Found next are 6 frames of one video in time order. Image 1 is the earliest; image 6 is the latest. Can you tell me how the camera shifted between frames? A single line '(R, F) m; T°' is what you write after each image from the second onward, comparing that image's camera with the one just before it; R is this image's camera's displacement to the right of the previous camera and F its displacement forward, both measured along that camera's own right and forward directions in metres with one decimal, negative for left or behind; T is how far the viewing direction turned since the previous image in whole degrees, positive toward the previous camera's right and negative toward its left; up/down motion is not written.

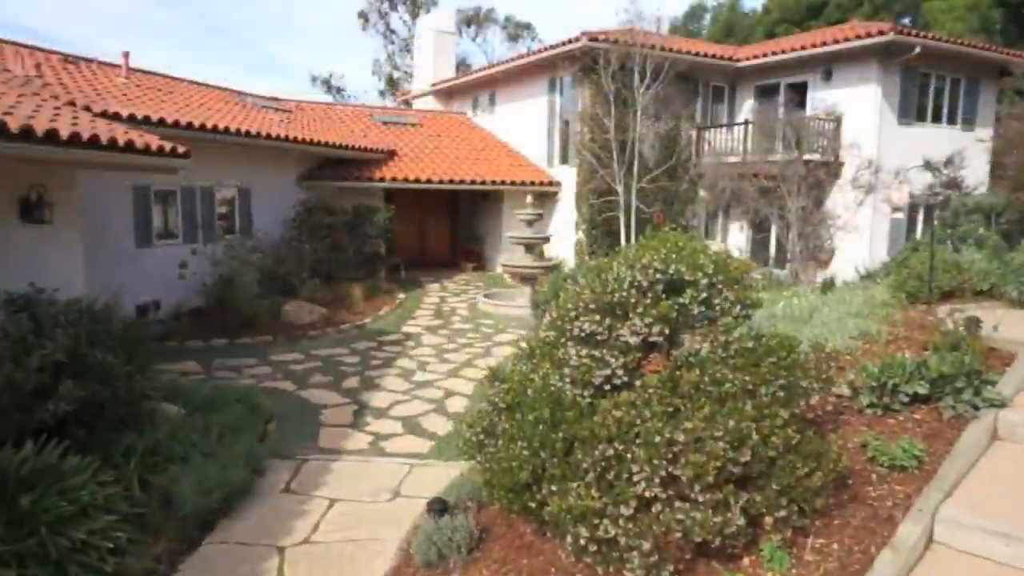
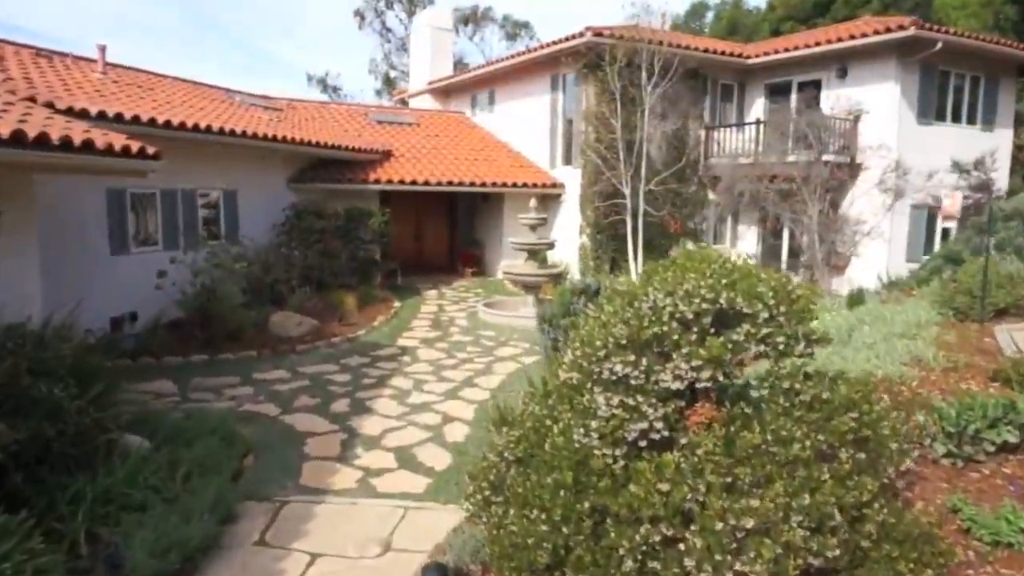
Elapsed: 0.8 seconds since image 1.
(-0.1, +0.7) m; 0°
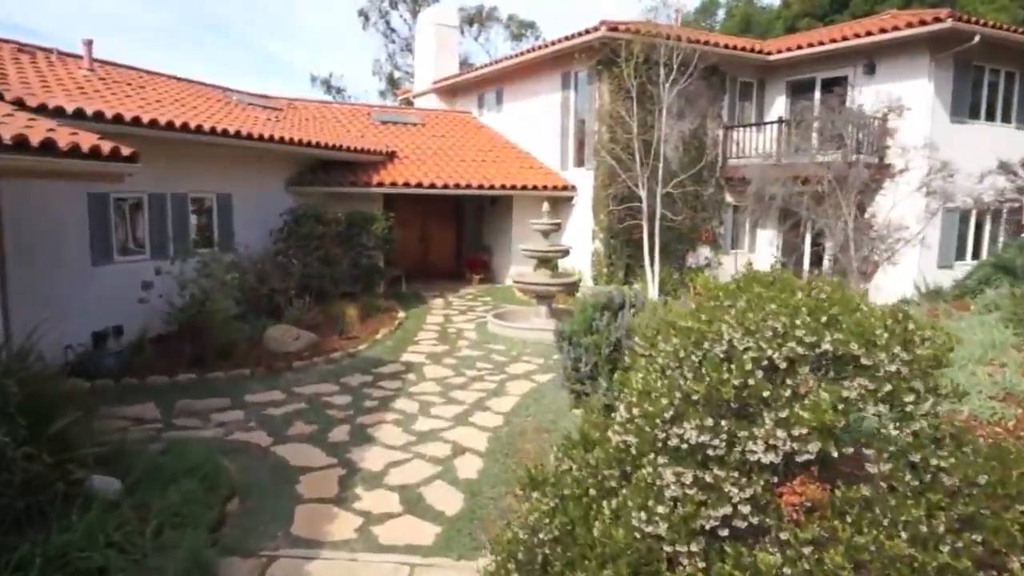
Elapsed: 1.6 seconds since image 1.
(-0.1, +0.7) m; 0°
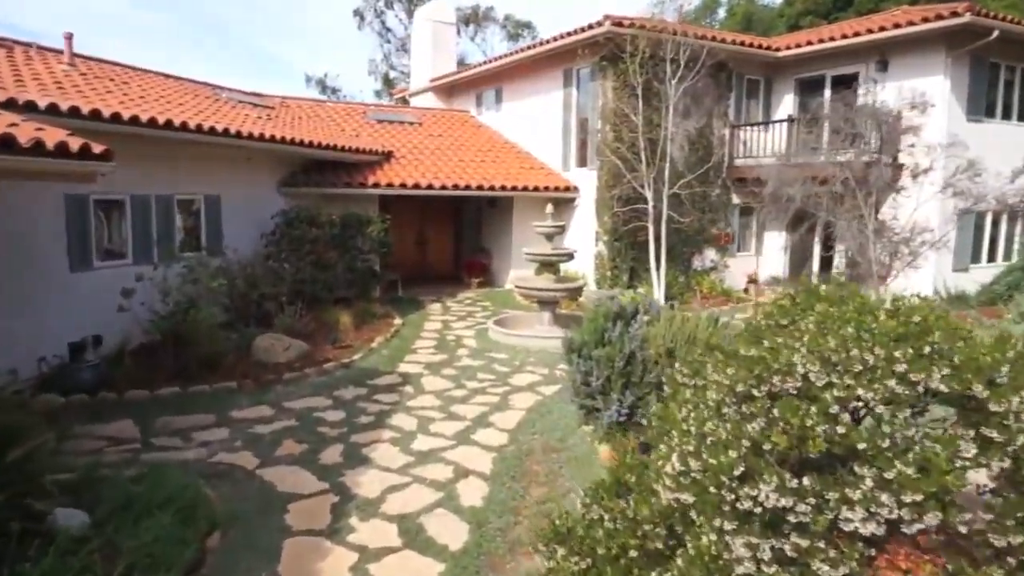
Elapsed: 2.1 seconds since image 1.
(-0.1, +0.5) m; 0°
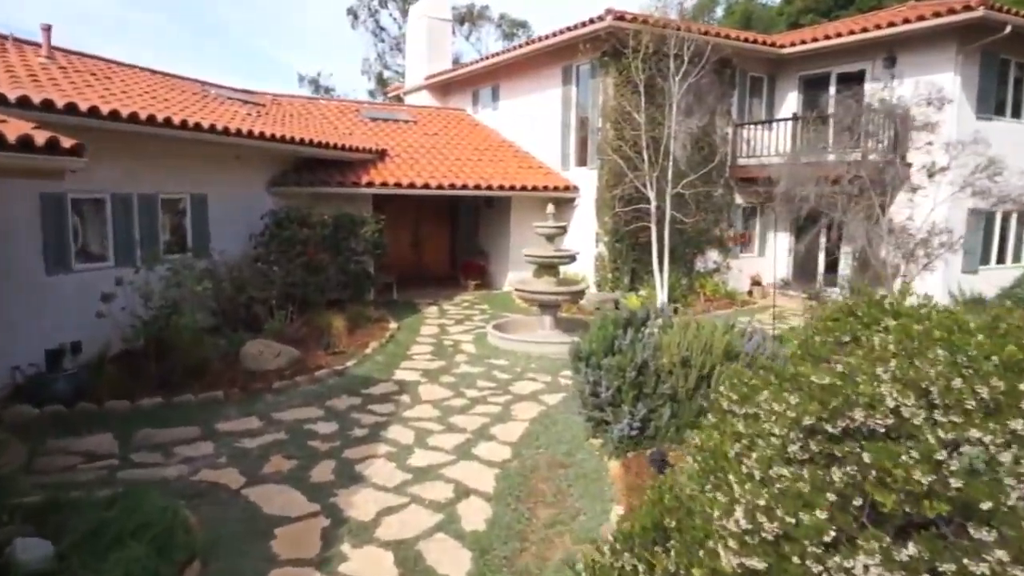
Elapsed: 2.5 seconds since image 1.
(-0.1, +0.4) m; 0°
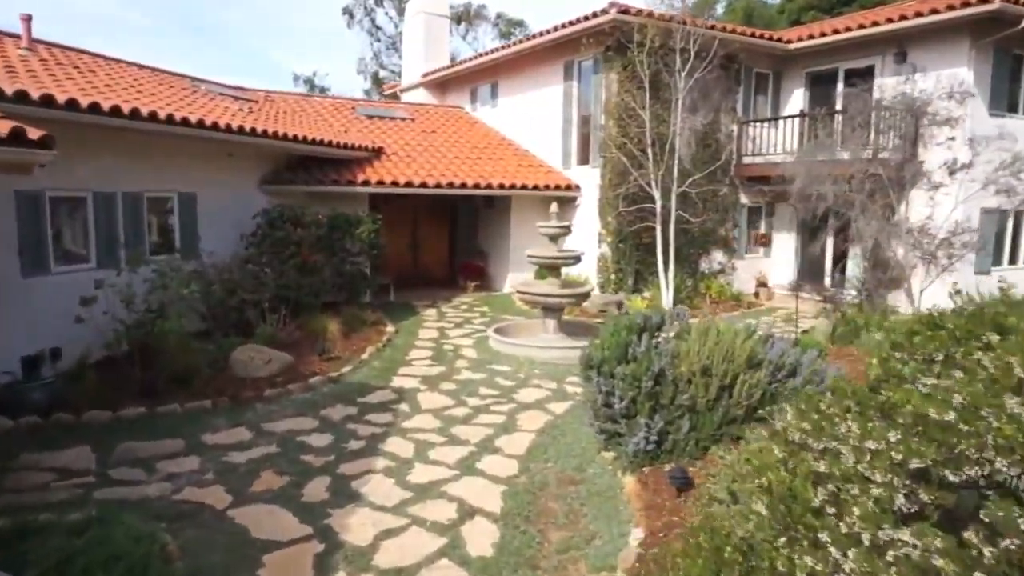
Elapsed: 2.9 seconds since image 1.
(-0.1, +0.4) m; 0°
